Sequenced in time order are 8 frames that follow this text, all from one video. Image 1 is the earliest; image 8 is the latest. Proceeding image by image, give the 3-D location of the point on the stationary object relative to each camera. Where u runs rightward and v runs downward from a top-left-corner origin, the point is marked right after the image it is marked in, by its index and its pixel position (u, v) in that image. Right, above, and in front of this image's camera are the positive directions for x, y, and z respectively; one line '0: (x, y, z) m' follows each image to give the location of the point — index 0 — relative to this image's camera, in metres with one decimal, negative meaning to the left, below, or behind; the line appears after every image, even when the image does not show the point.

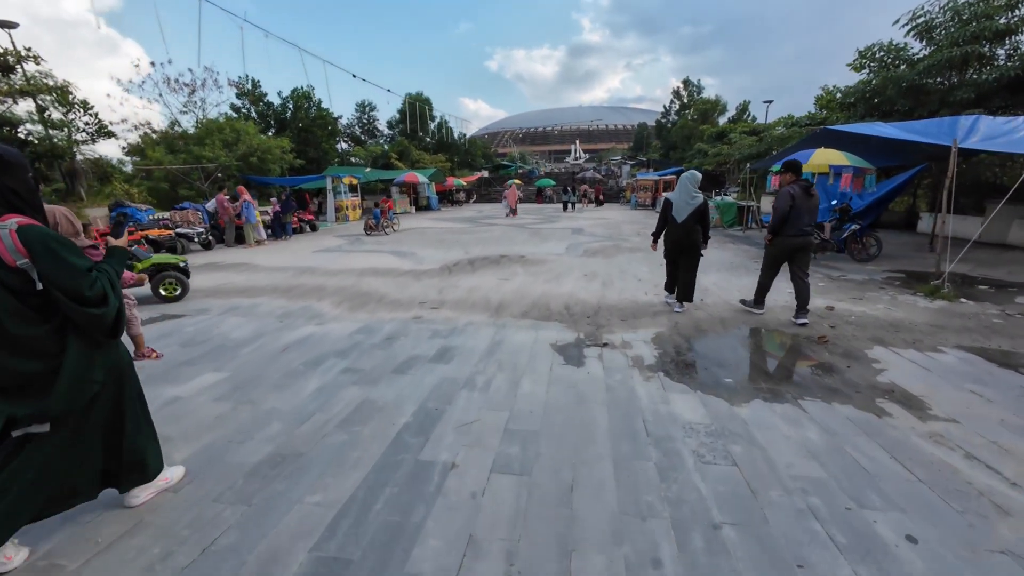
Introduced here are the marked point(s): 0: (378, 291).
0: (-2.1, -0.1, +6.8) m
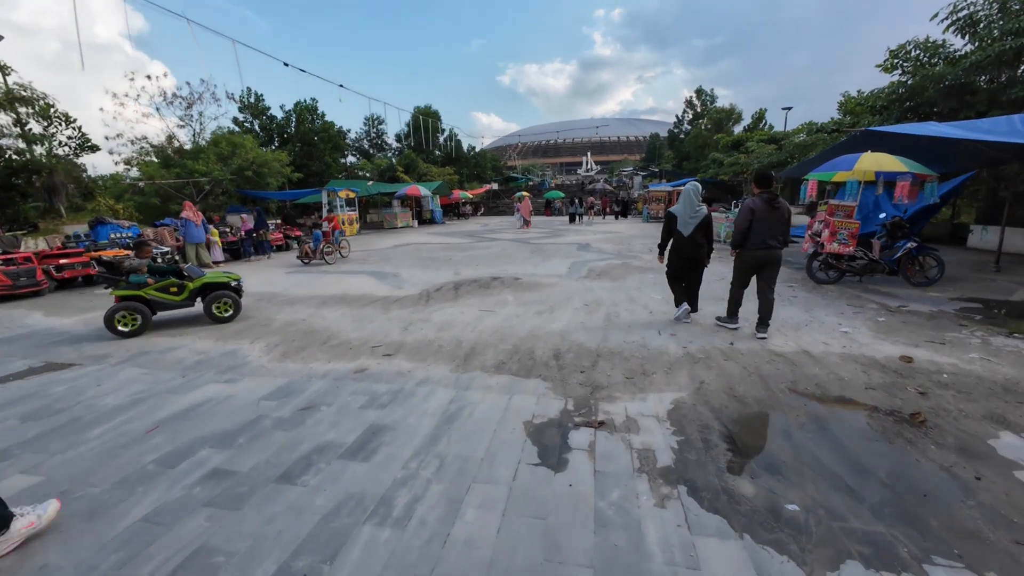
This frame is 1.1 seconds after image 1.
0: (-2.4, -0.5, +5.6) m
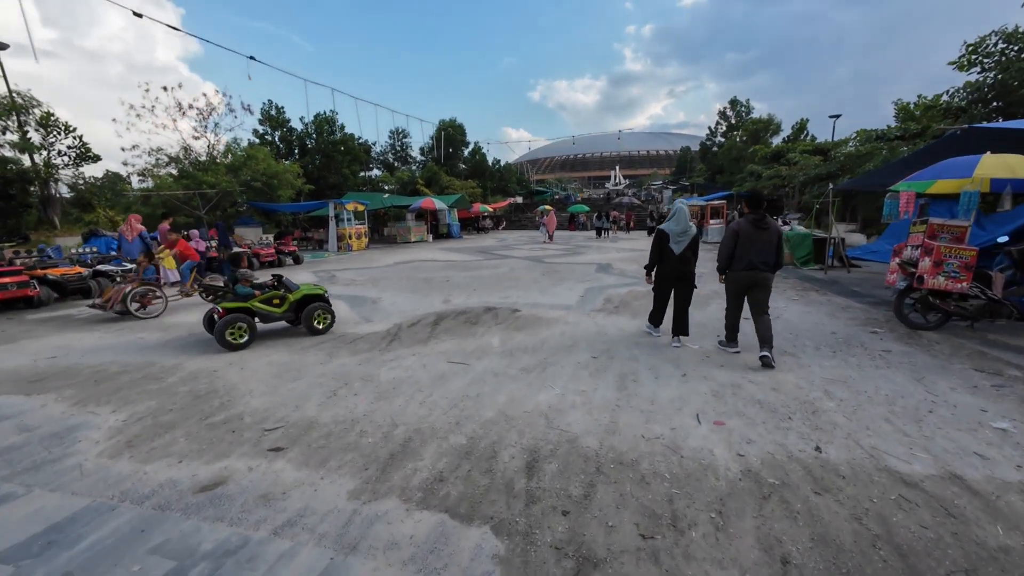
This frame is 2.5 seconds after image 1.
0: (-2.7, -1.0, +4.1) m
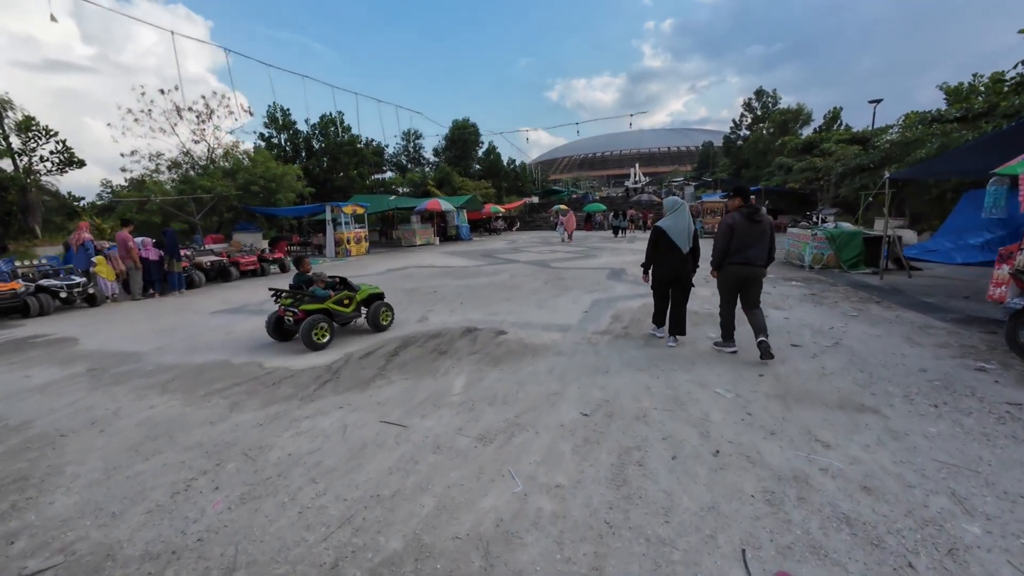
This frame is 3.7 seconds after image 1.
0: (-3.0, -1.2, +2.9) m
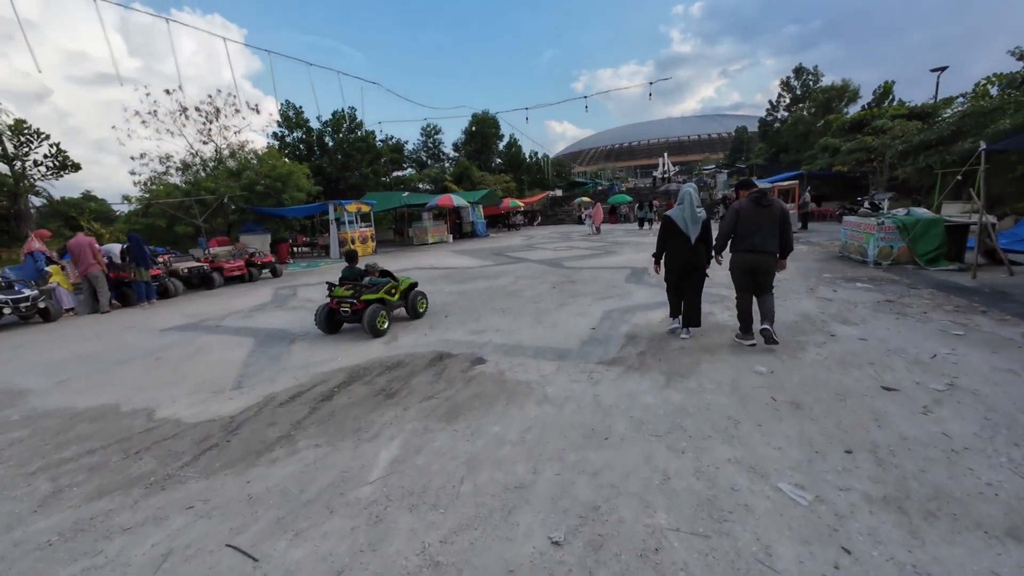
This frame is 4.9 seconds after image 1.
0: (-3.4, -1.5, +1.7) m
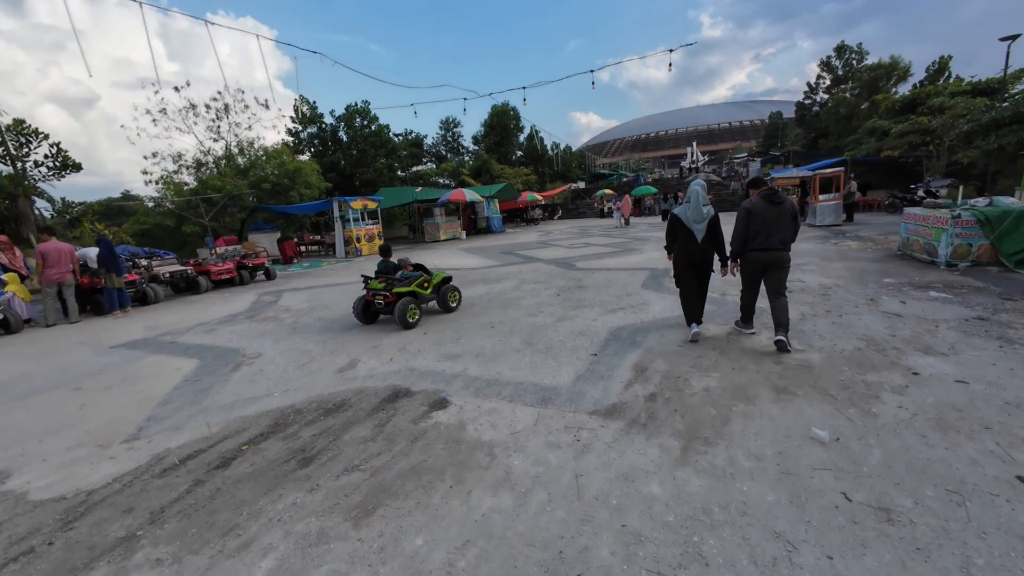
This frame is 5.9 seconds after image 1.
0: (-3.9, -1.7, +0.9) m
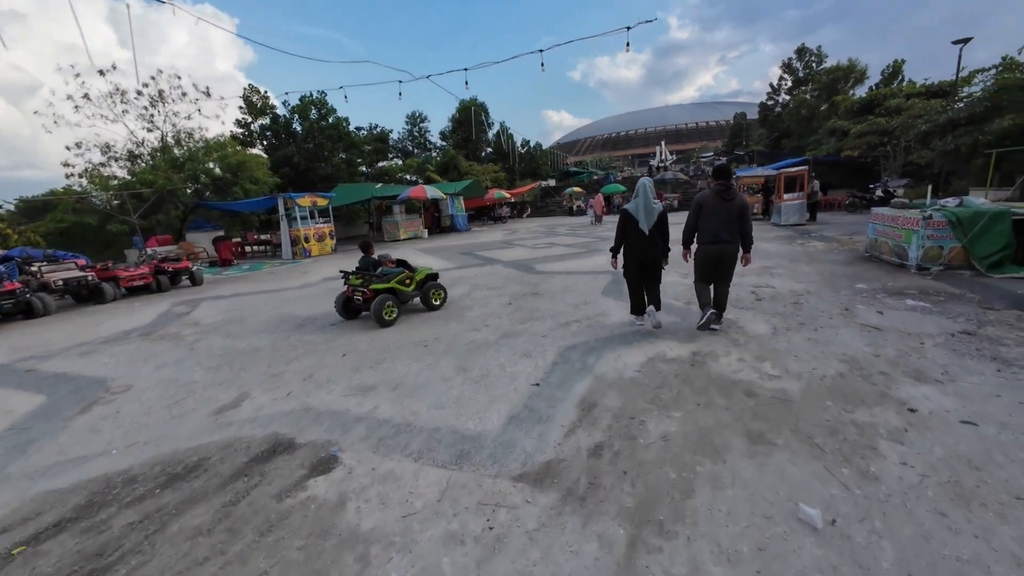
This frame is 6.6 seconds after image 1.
0: (-4.3, -1.9, -0.2) m
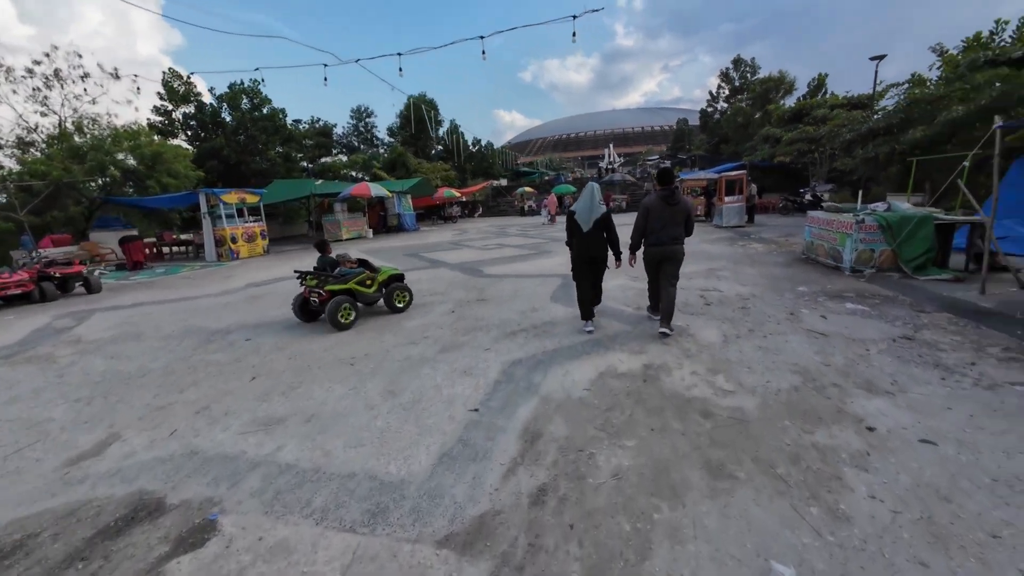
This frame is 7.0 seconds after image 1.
0: (-4.3, -2.1, -1.1) m
